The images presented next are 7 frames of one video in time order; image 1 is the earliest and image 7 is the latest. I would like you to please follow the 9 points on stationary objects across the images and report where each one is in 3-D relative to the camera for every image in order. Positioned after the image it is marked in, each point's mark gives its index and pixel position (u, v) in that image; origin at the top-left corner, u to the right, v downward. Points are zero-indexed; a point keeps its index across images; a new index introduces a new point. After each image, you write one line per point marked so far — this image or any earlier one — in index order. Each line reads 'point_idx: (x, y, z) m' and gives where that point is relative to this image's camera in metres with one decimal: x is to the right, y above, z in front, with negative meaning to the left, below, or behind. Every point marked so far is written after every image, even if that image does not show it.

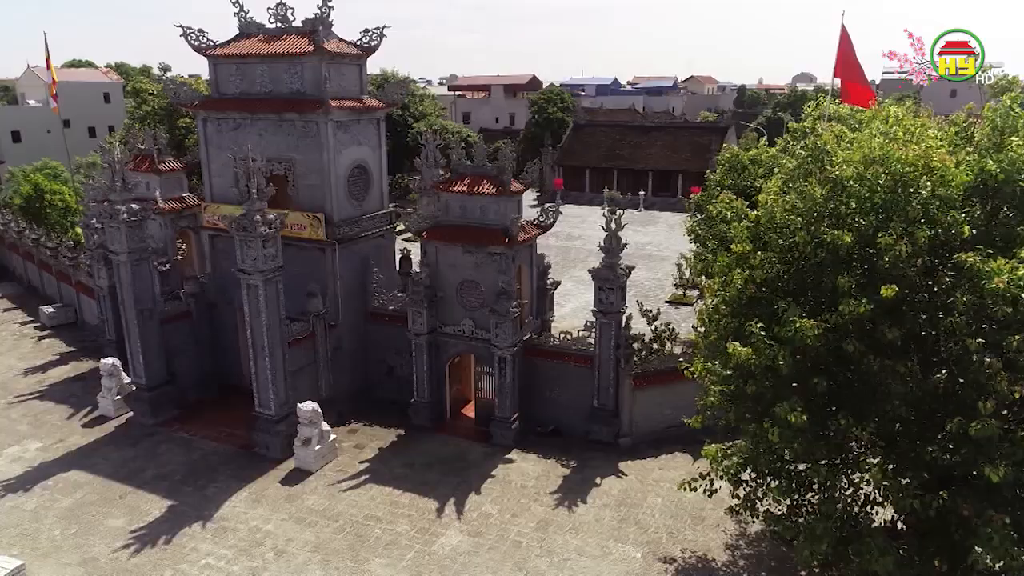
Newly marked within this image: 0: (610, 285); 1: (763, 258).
0: (+1.9, +0.1, +13.2) m
1: (+2.8, +0.3, +7.8) m
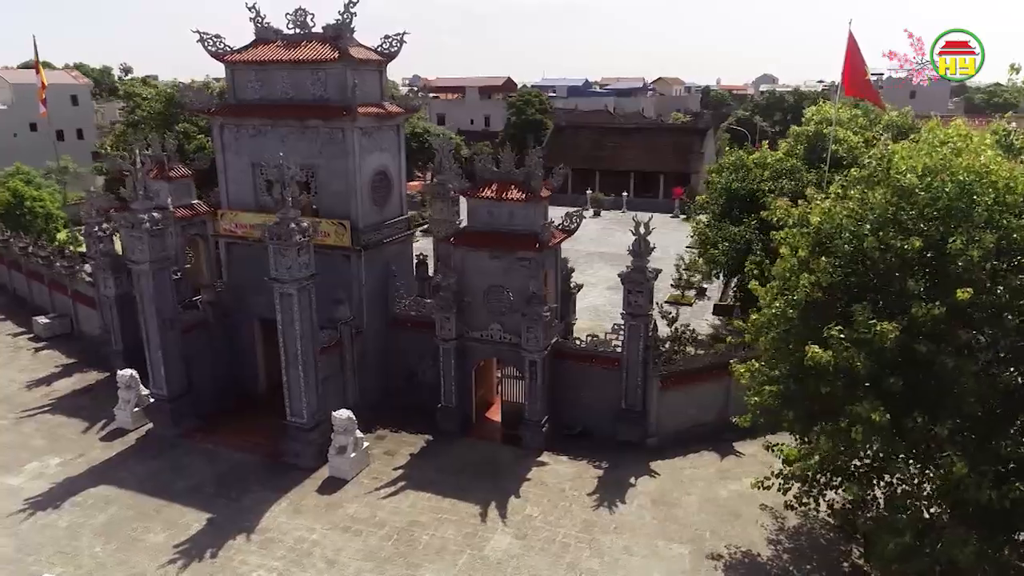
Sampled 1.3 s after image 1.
0: (+2.4, 0.0, +13.5) m
1: (+3.7, +0.3, +8.1) m
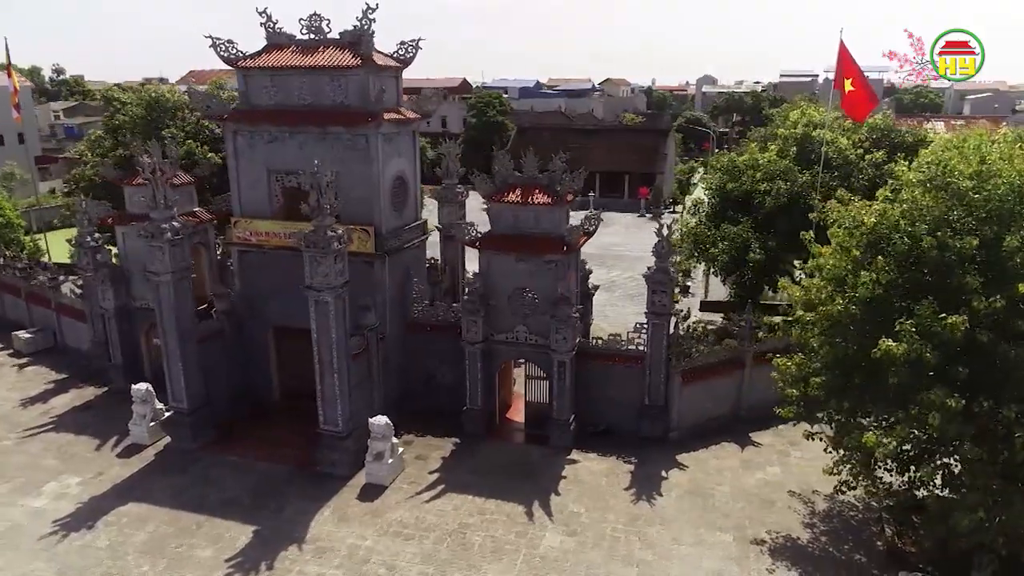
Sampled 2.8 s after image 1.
0: (+3.0, 0.0, +13.9) m
1: (+4.6, +0.3, +8.7) m
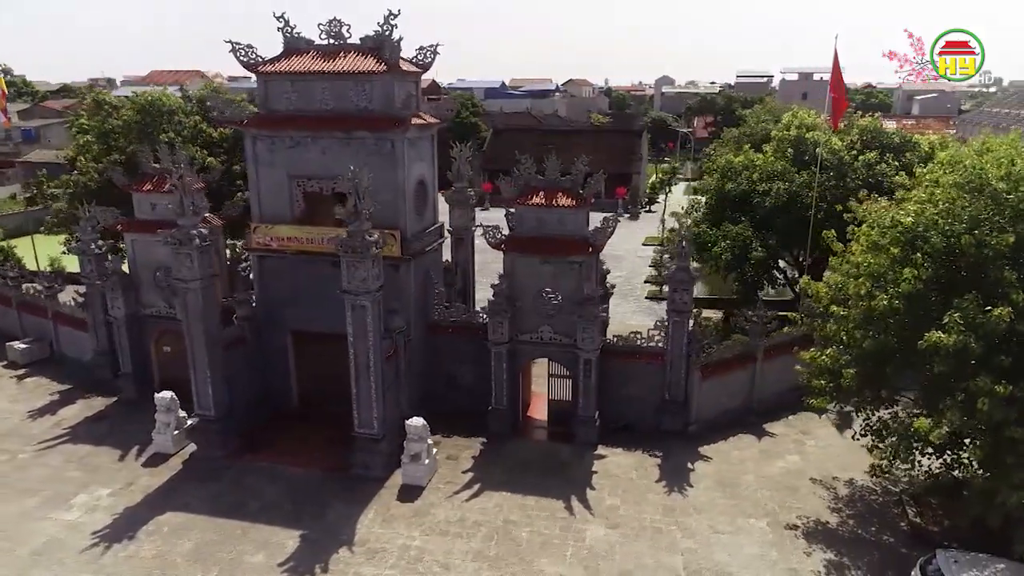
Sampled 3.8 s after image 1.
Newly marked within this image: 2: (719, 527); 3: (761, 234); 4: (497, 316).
0: (+3.5, 0.0, +14.4) m
1: (+5.5, +0.4, +9.3) m
2: (+3.5, -4.0, +11.9) m
3: (+6.6, +1.4, +18.7) m
4: (-0.3, -0.6, +14.5) m
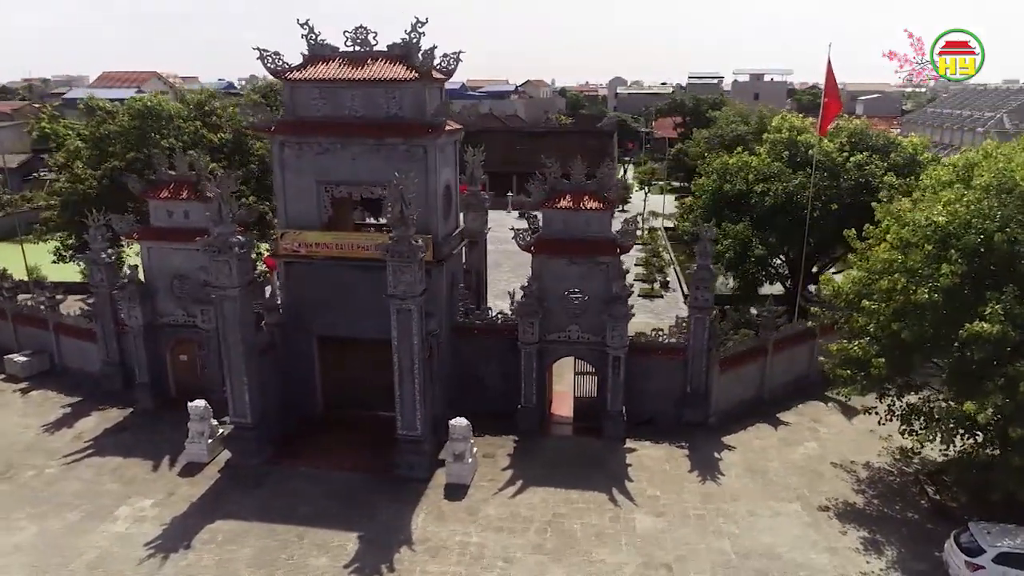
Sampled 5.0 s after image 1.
0: (+4.1, +0.1, +15.1) m
1: (+6.4, +0.5, +10.1) m
2: (+4.4, -4.0, +12.6) m
3: (+6.9, +1.5, +19.5) m
4: (+0.3, -0.6, +14.9) m
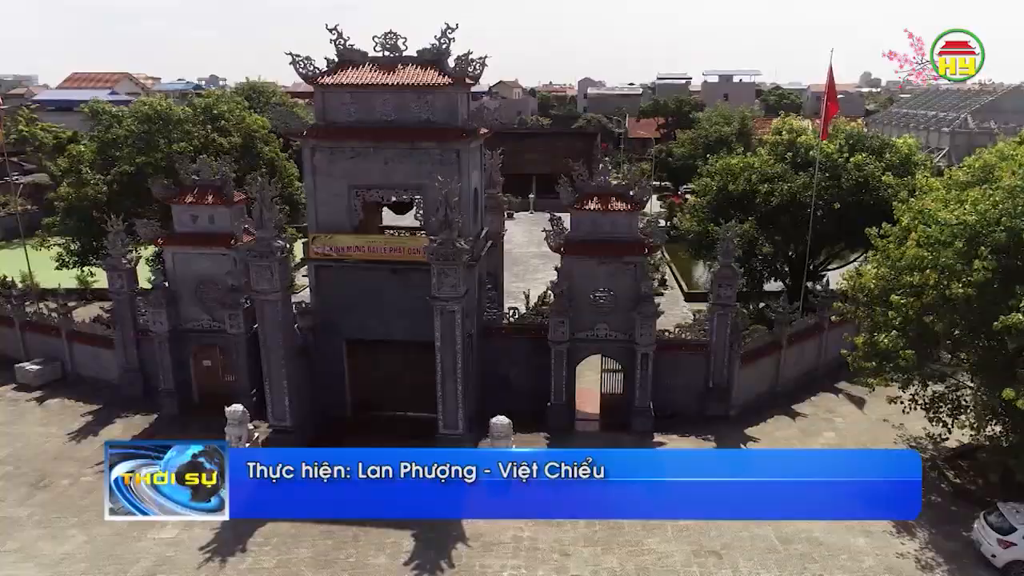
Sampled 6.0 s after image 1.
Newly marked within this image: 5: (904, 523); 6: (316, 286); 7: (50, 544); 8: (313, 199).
0: (+4.8, +0.1, +15.6) m
1: (+7.3, +0.6, +10.7) m
2: (+5.2, -3.9, +13.1) m
3: (+7.3, +1.6, +20.2) m
4: (+1.0, -0.6, +15.2) m
5: (+6.9, -4.1, +12.4) m
6: (-4.3, +0.1, +15.5) m
7: (-7.8, -4.3, +11.9) m
8: (-4.3, +1.9, +15.1) m
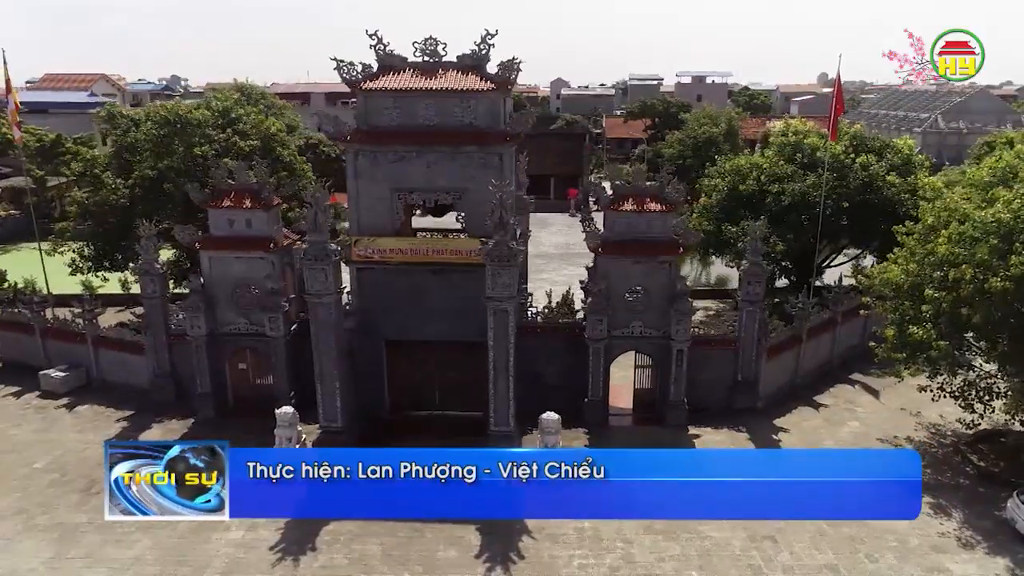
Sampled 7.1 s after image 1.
0: (+5.6, +0.2, +16.2) m
1: (+8.4, +0.7, +11.5) m
2: (+6.2, -3.9, +13.8) m
3: (+7.9, +1.7, +20.9) m
4: (+1.9, -0.6, +15.7) m
5: (+7.9, -4.0, +13.1) m
6: (-3.5, 0.0, +15.7) m
7: (-6.7, -4.4, +11.9) m
8: (-3.4, +1.9, +15.3) m
